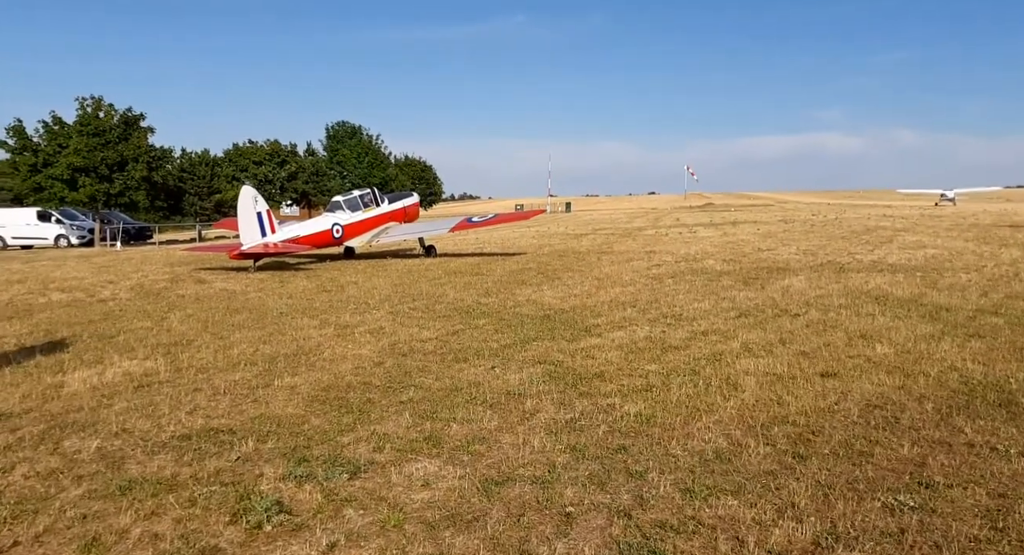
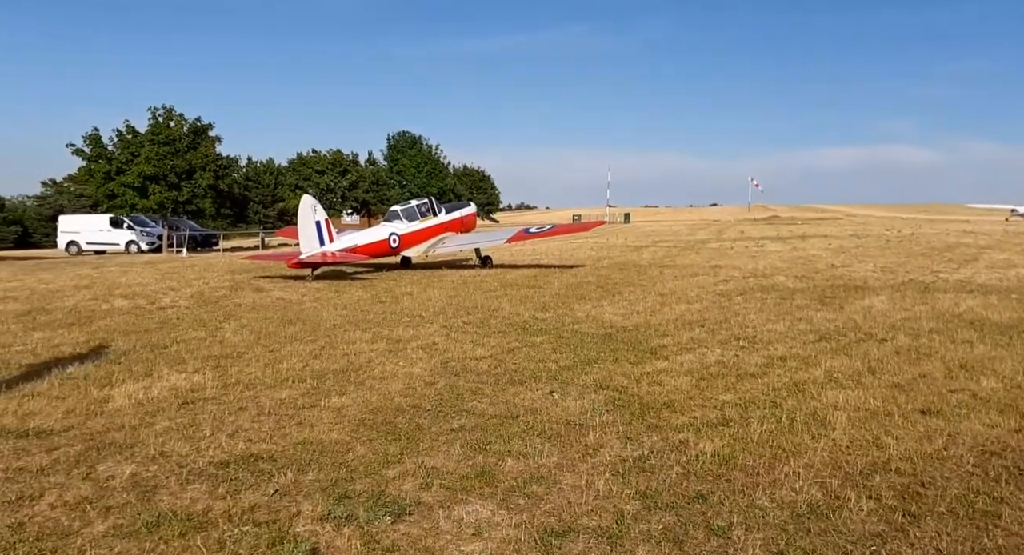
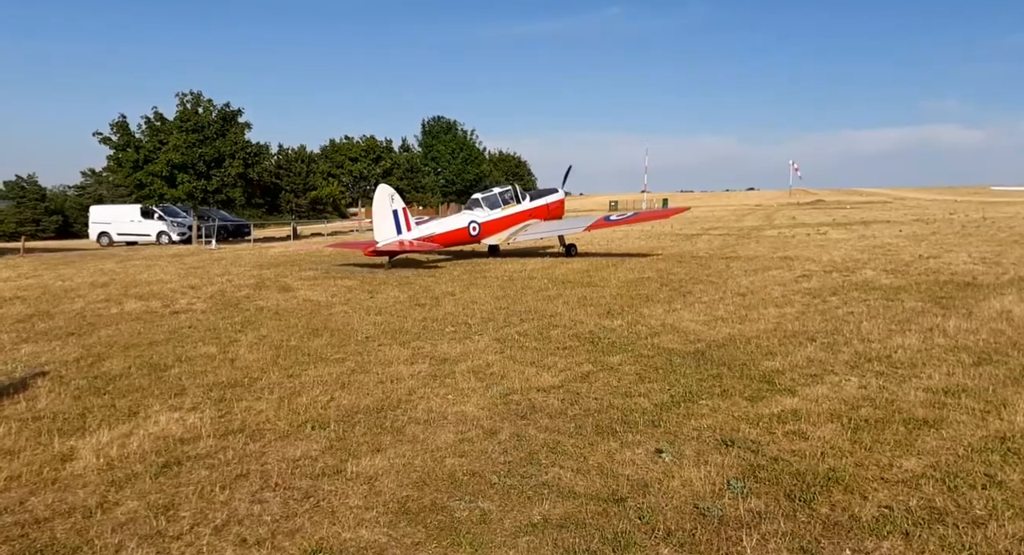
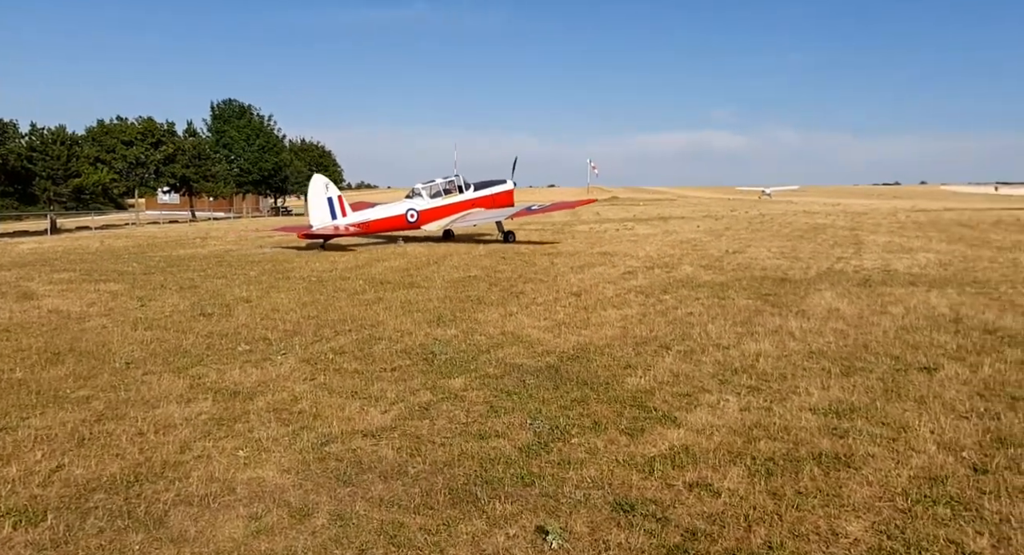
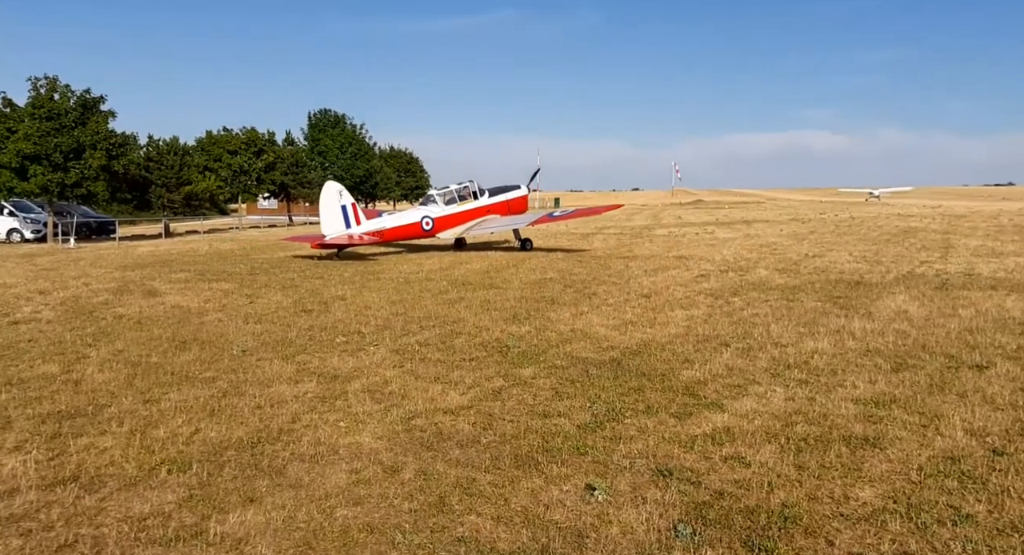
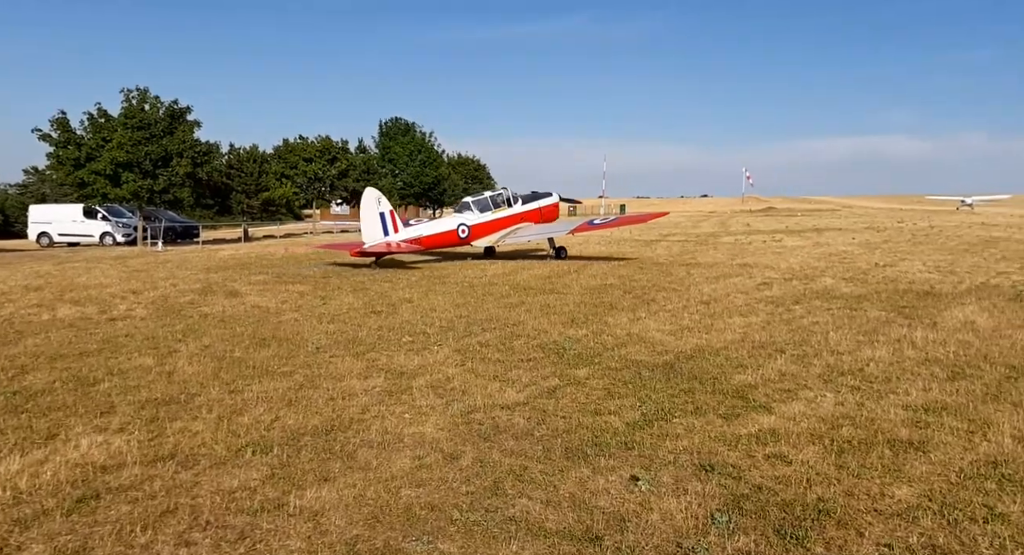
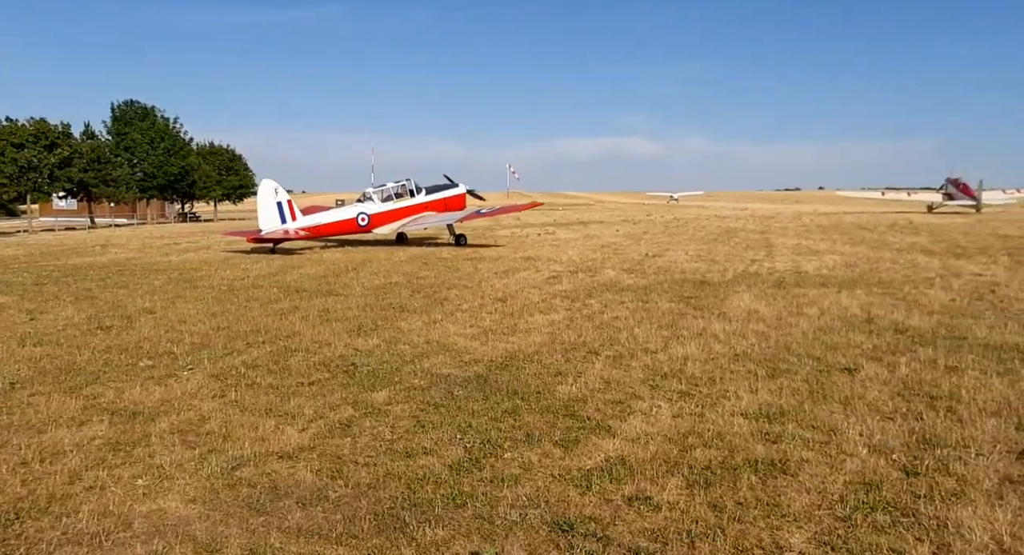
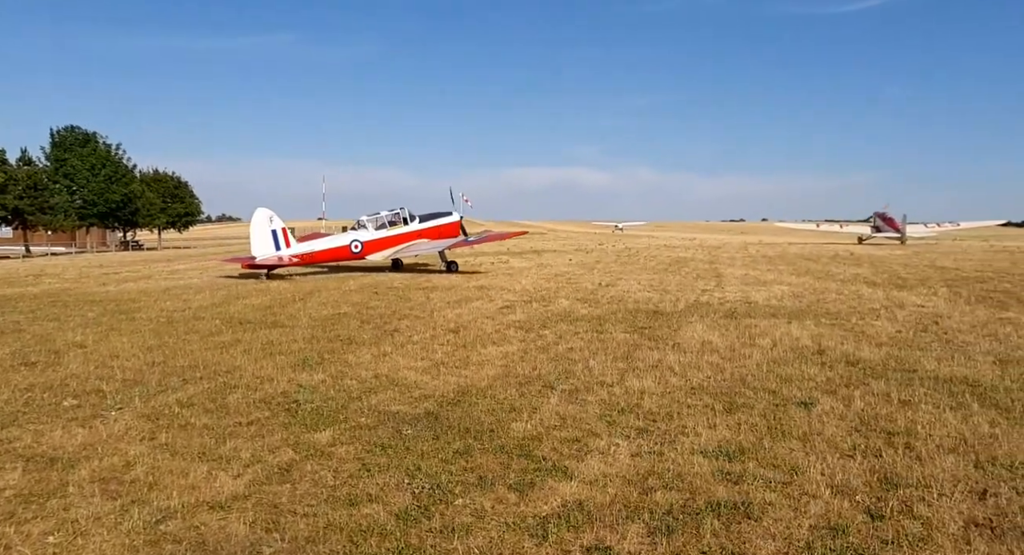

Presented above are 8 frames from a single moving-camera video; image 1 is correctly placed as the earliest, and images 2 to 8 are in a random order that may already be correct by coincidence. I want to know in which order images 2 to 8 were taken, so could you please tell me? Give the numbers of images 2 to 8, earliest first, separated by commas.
2, 3, 6, 5, 4, 7, 8
